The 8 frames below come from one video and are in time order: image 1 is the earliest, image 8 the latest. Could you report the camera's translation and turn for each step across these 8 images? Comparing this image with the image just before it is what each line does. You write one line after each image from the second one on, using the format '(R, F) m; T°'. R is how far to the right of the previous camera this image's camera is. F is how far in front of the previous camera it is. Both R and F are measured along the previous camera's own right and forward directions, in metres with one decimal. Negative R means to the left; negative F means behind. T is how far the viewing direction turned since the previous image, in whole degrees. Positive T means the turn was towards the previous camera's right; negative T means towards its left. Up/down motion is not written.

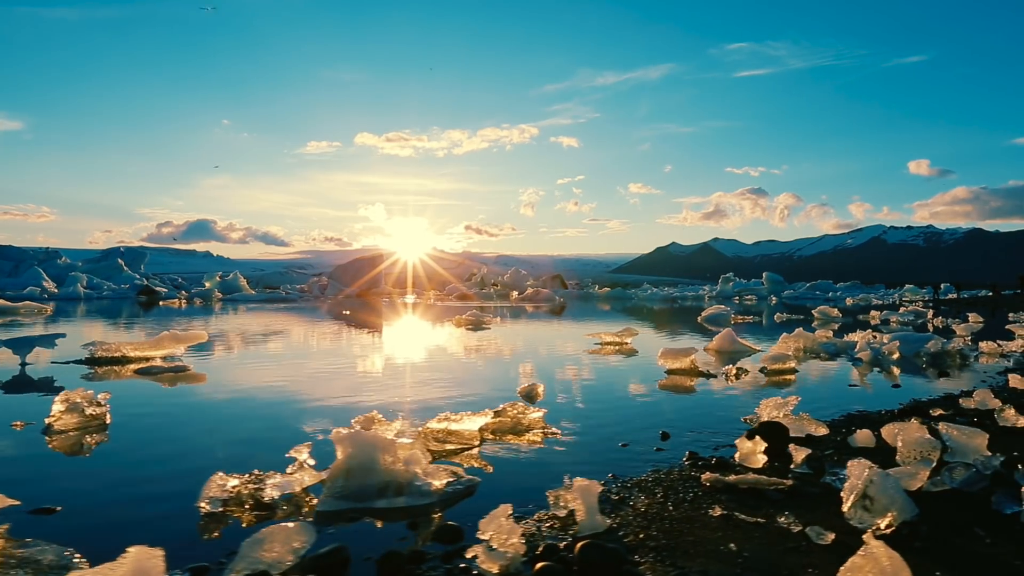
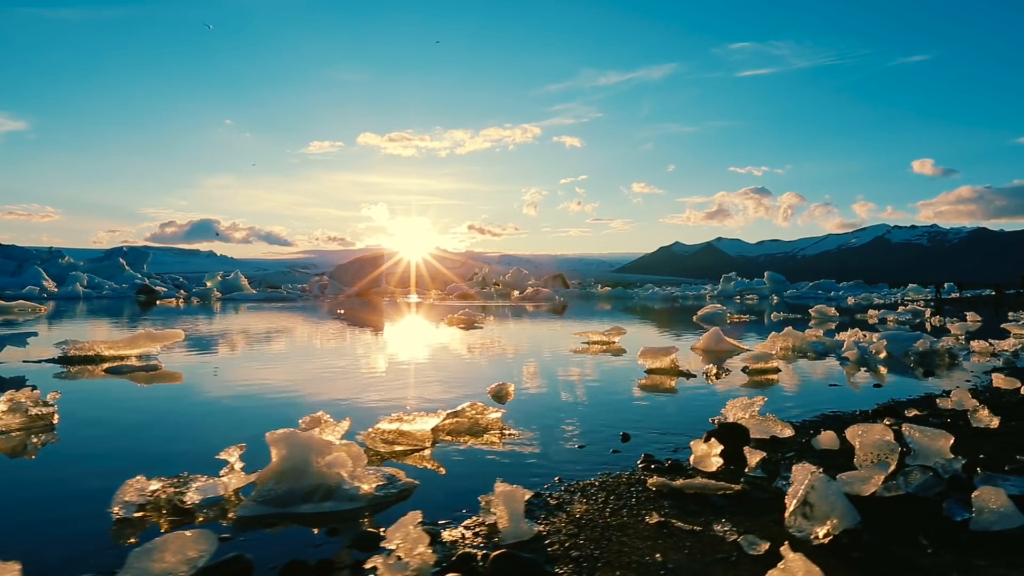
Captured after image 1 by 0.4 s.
(+0.2, +0.1) m; 0°
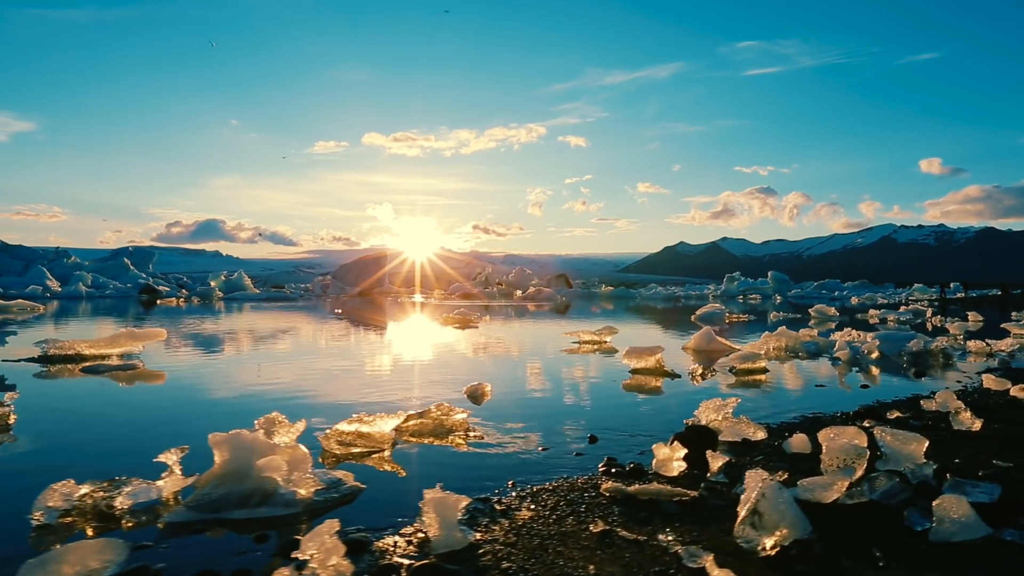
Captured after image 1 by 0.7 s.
(+0.2, +0.1) m; 0°
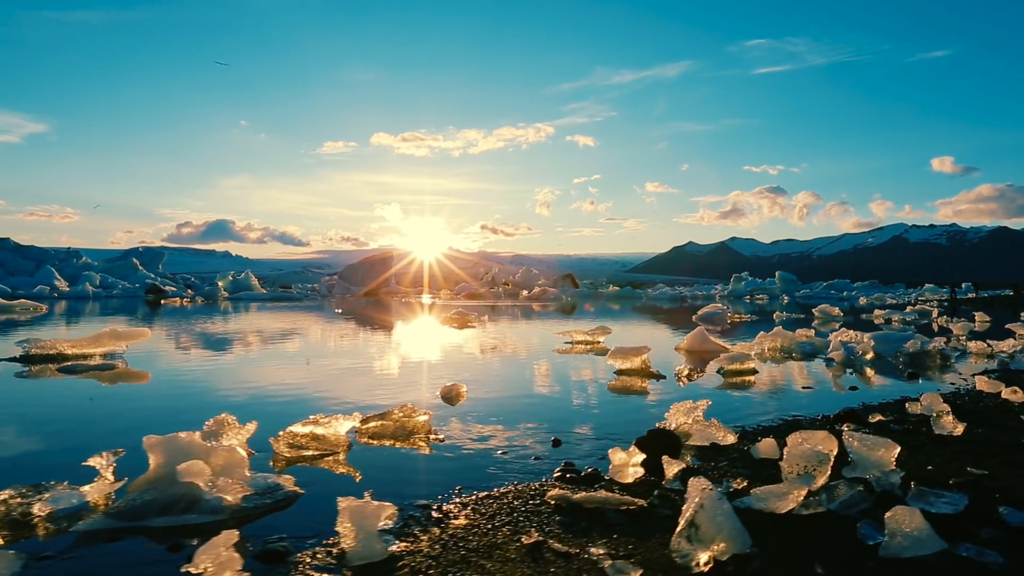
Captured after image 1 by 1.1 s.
(+0.2, +0.1) m; -1°
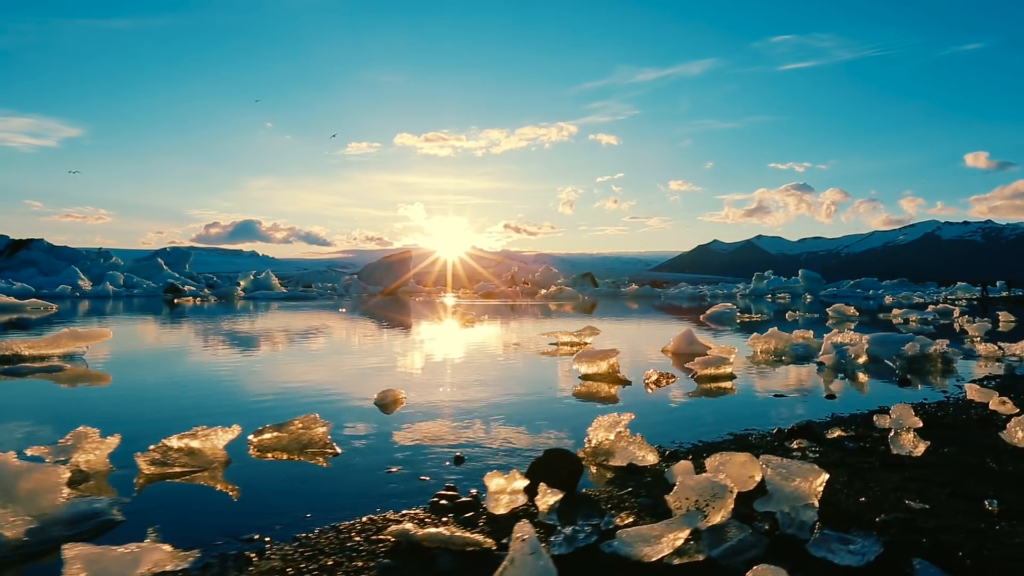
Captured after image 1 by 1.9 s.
(+0.5, +0.3) m; -2°
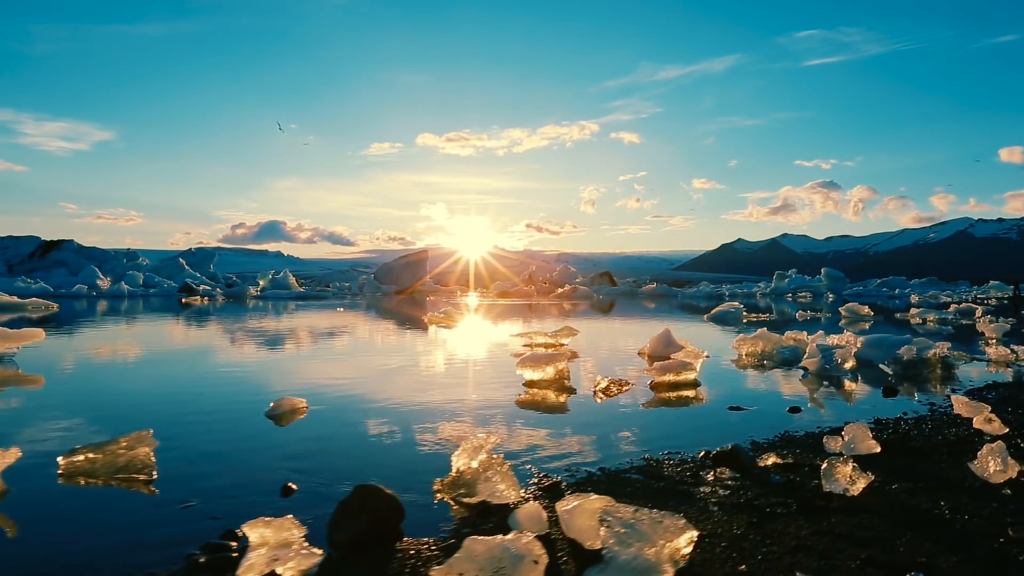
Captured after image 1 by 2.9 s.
(+0.6, +0.5) m; -2°
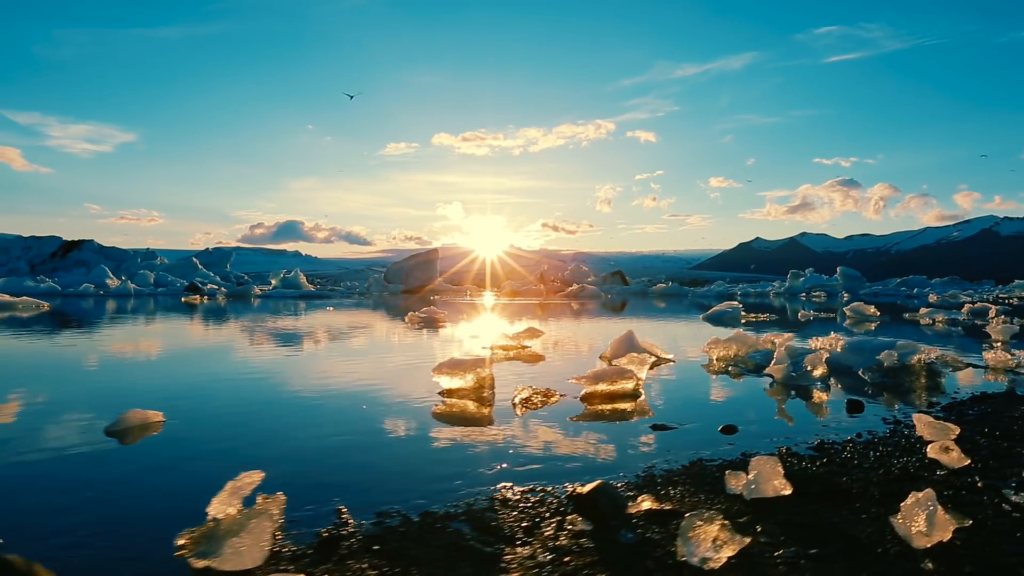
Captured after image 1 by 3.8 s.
(+0.7, +0.5) m; -1°
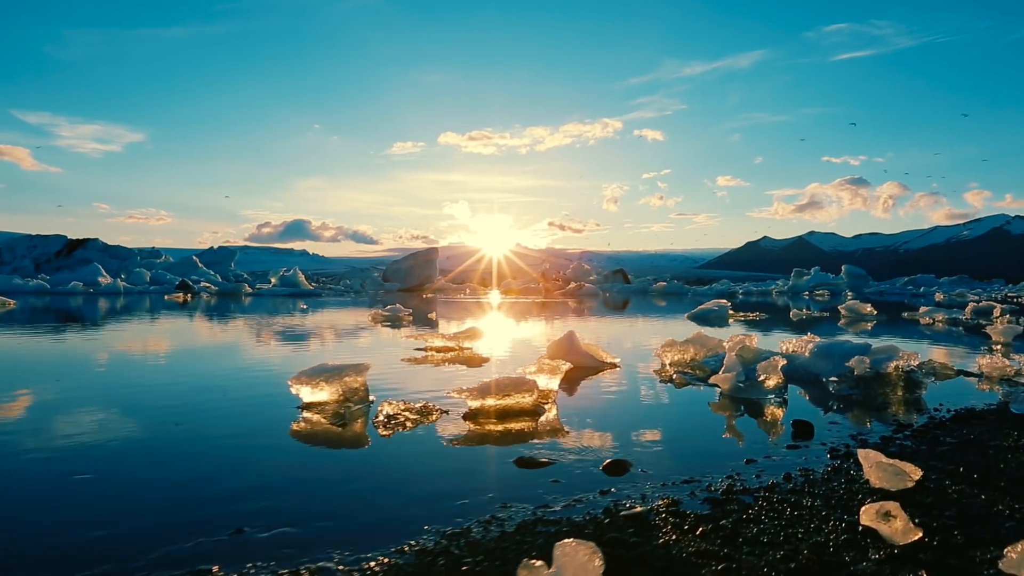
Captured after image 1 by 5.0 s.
(+0.7, +0.8) m; -1°
